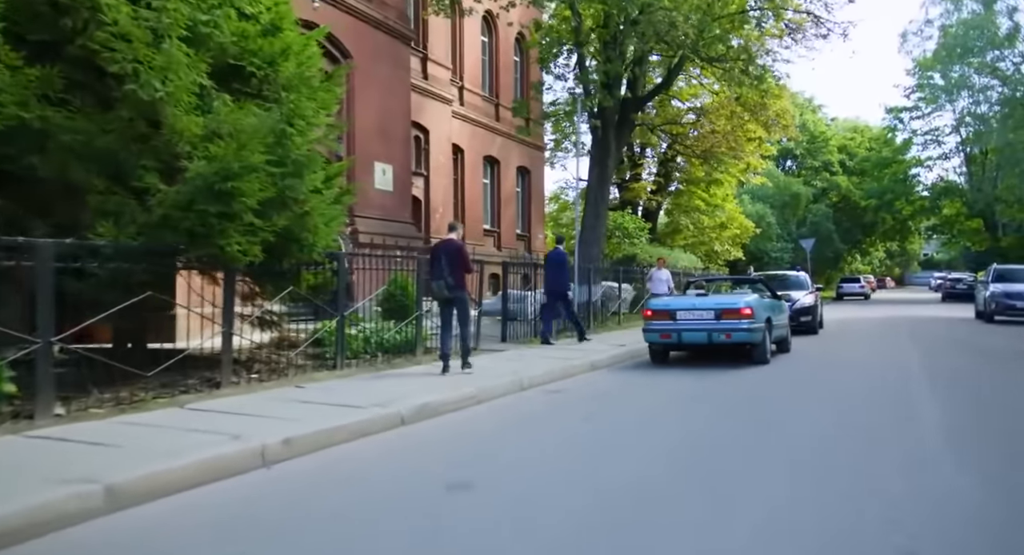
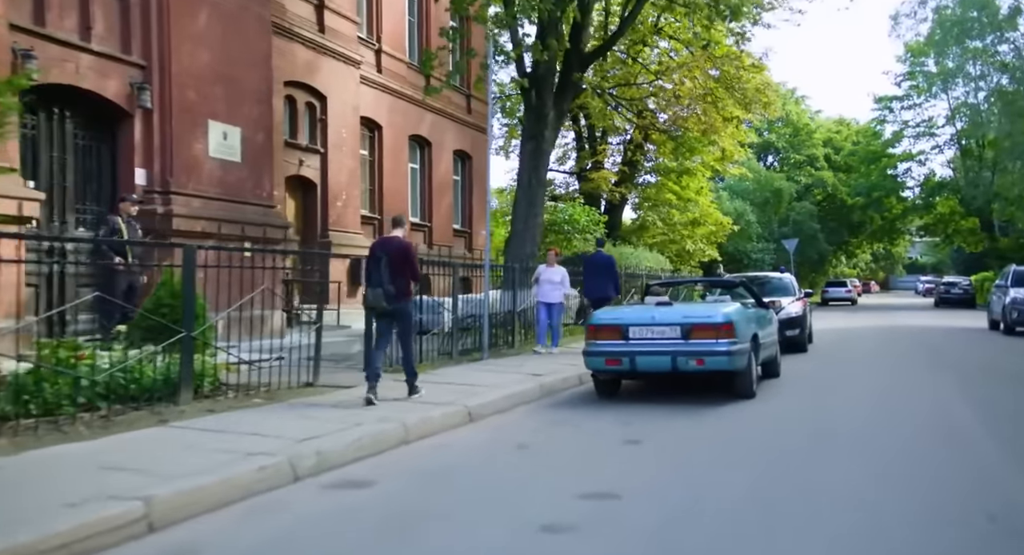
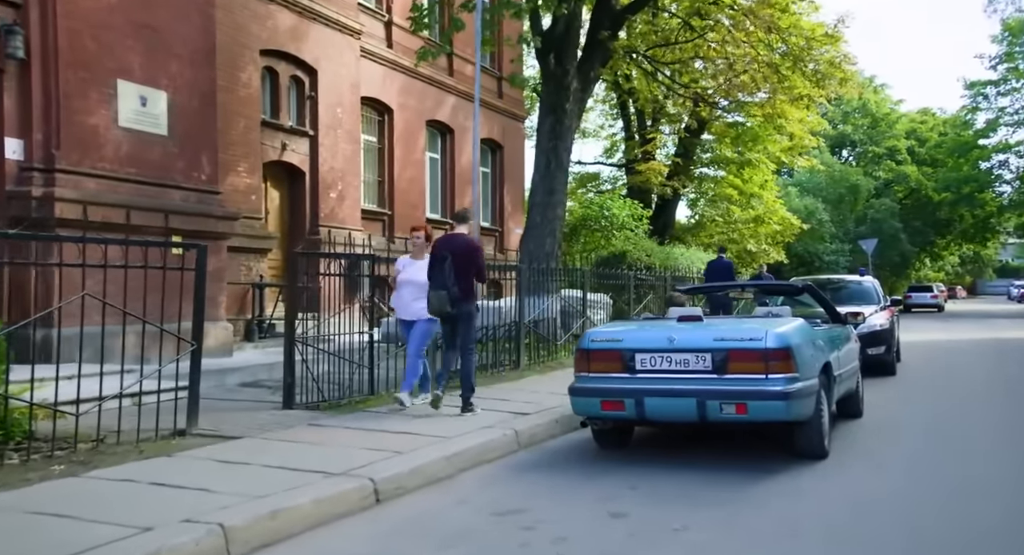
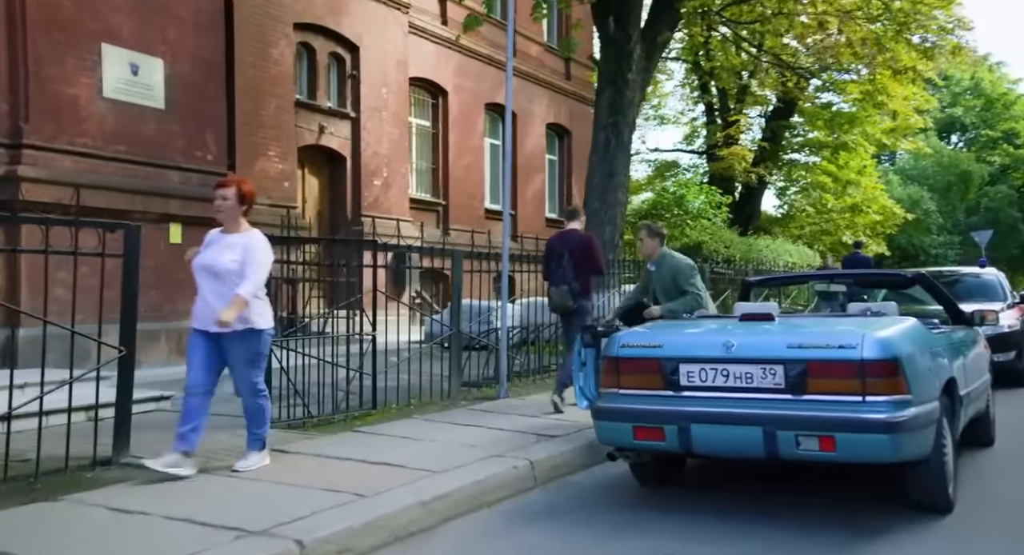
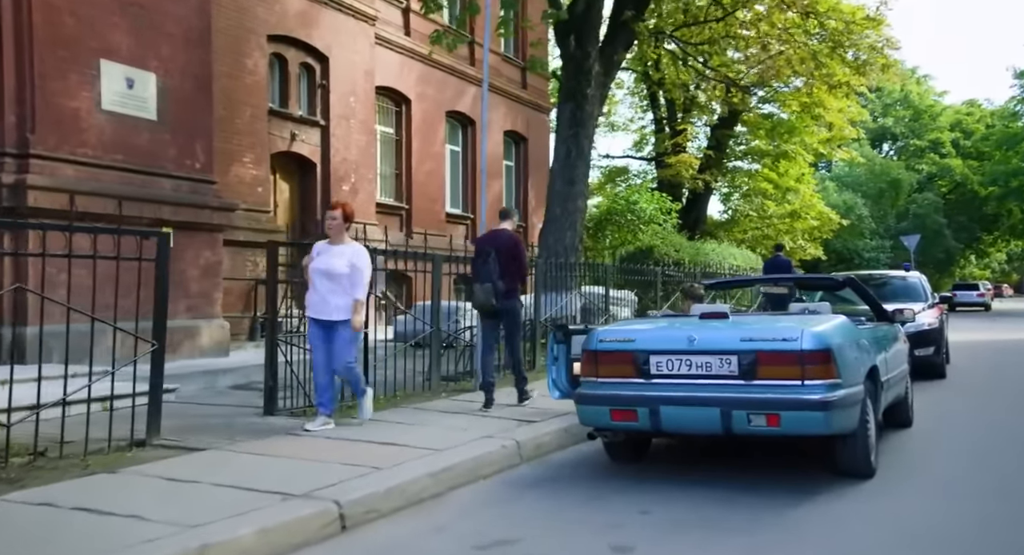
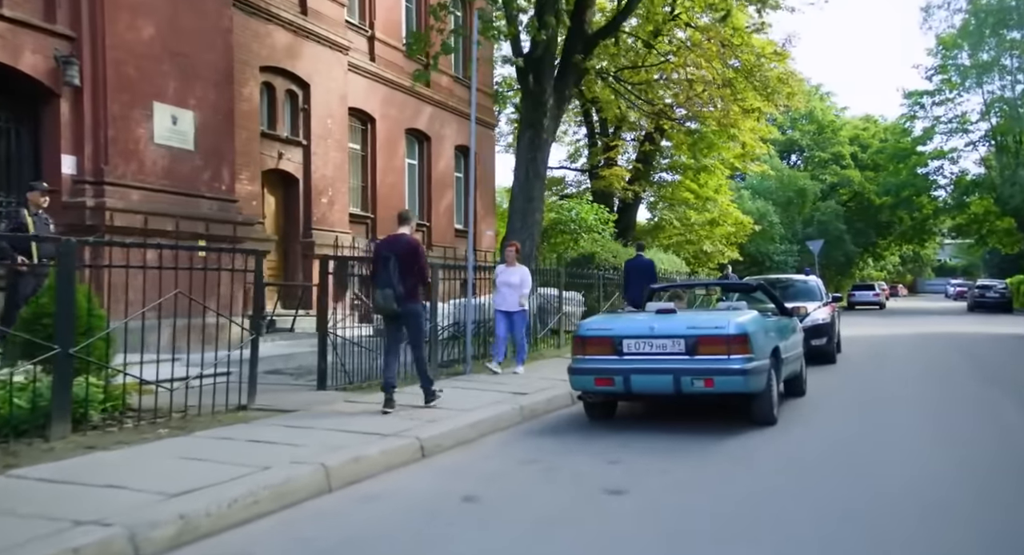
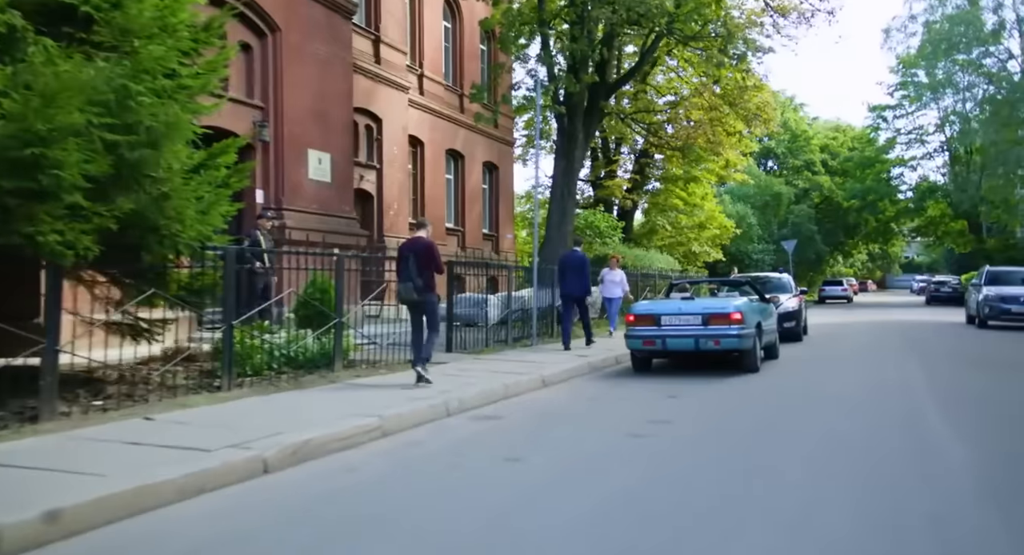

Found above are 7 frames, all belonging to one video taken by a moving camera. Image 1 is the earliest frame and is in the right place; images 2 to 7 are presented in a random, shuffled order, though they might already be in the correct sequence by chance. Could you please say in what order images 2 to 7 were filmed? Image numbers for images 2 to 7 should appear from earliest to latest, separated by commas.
7, 2, 6, 3, 5, 4
